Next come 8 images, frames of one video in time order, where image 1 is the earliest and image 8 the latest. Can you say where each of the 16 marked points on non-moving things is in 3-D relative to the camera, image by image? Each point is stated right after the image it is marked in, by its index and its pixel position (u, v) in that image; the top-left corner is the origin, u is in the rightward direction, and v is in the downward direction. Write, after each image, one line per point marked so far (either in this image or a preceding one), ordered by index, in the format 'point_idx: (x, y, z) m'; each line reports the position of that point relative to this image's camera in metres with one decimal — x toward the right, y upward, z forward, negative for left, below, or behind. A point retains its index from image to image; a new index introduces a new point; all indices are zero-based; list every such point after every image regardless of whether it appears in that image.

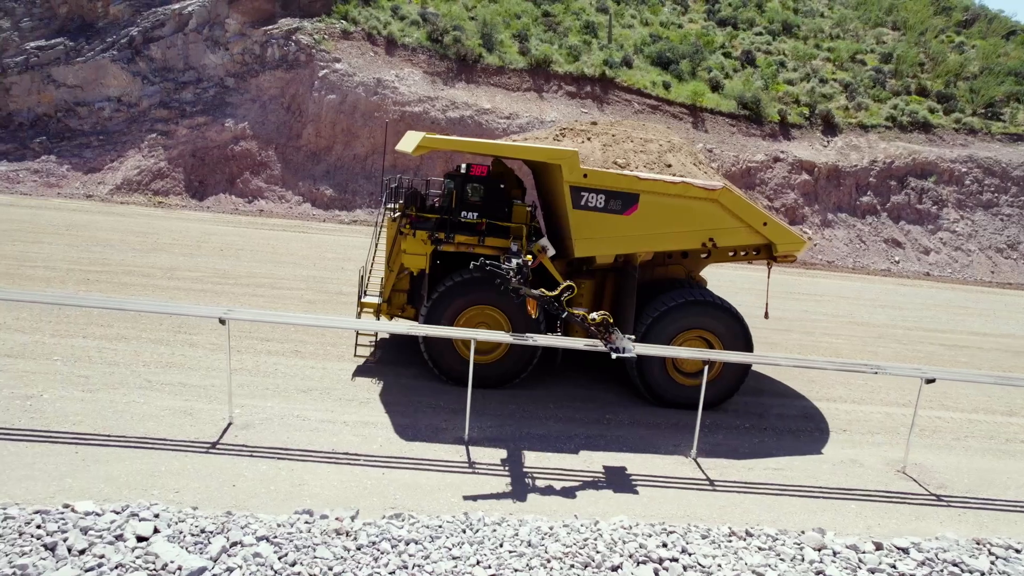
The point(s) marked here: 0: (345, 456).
0: (-0.7, -0.7, +5.6) m
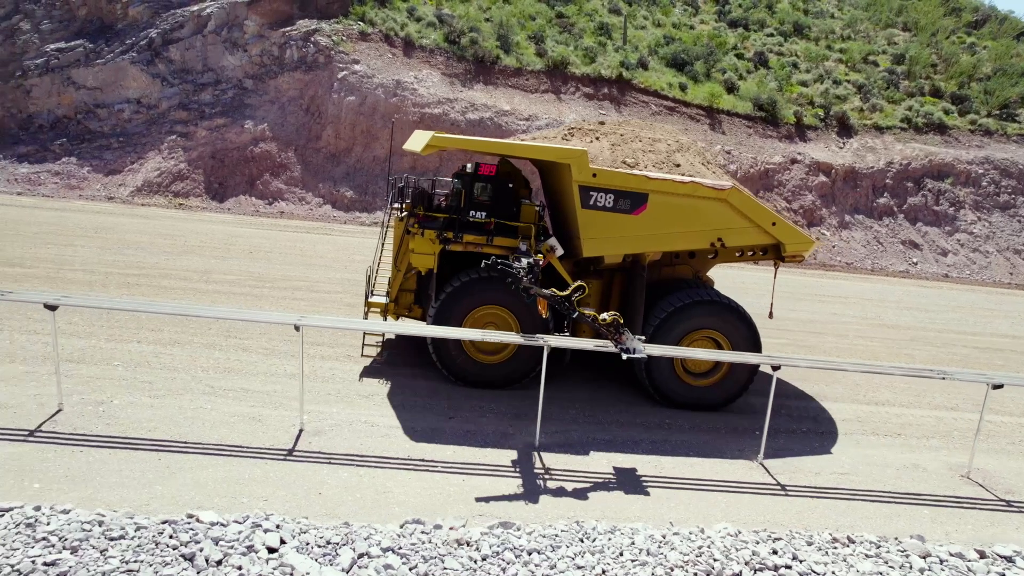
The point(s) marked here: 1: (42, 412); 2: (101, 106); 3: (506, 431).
0: (-0.4, -0.7, +5.6) m
1: (-2.0, -0.5, +5.8) m
2: (-5.7, +2.5, +19.1) m
3: (0.0, -0.7, +6.4) m
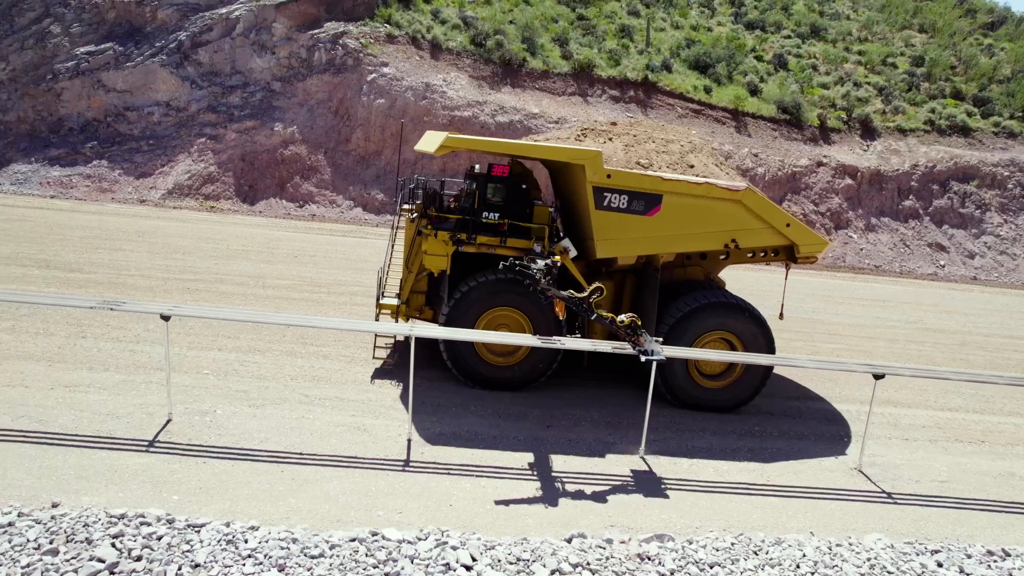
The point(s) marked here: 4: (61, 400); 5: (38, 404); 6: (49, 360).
0: (+0.1, -0.7, +5.6) m
1: (-1.5, -0.6, +5.8) m
2: (-5.3, +2.5, +19.1) m
3: (+0.5, -0.7, +6.5) m
4: (-2.0, -0.5, +6.1) m
5: (-2.0, -0.5, +5.9) m
6: (-2.3, -0.4, +6.9) m
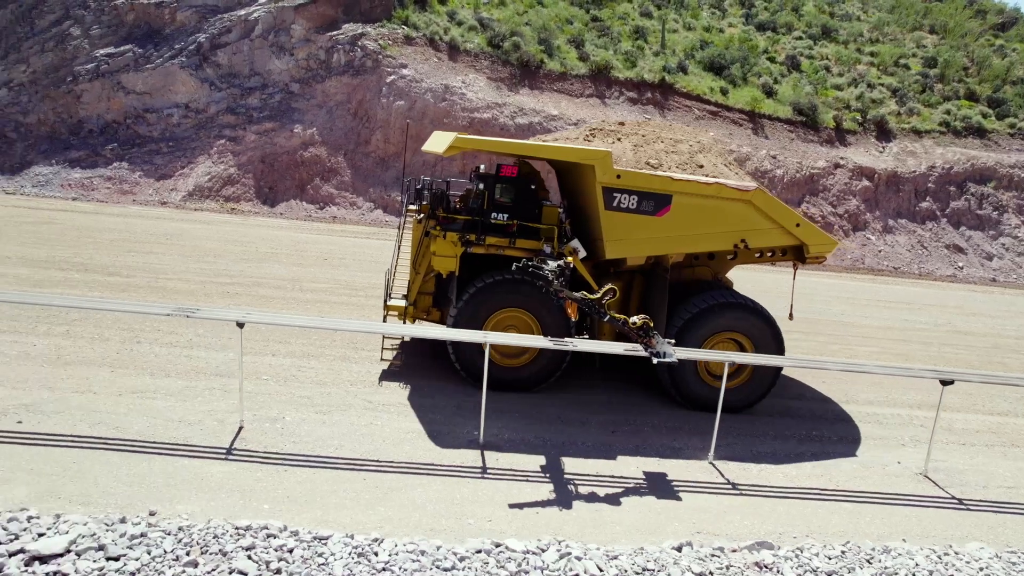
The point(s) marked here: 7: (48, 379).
0: (+0.4, -0.8, +5.6) m
1: (-1.2, -0.6, +5.8) m
2: (-5.0, +2.5, +19.1) m
3: (+0.8, -0.7, +6.5) m
4: (-1.7, -0.5, +6.1) m
5: (-1.7, -0.5, +5.9) m
6: (-2.0, -0.4, +6.9) m
7: (-2.2, -0.4, +6.4) m
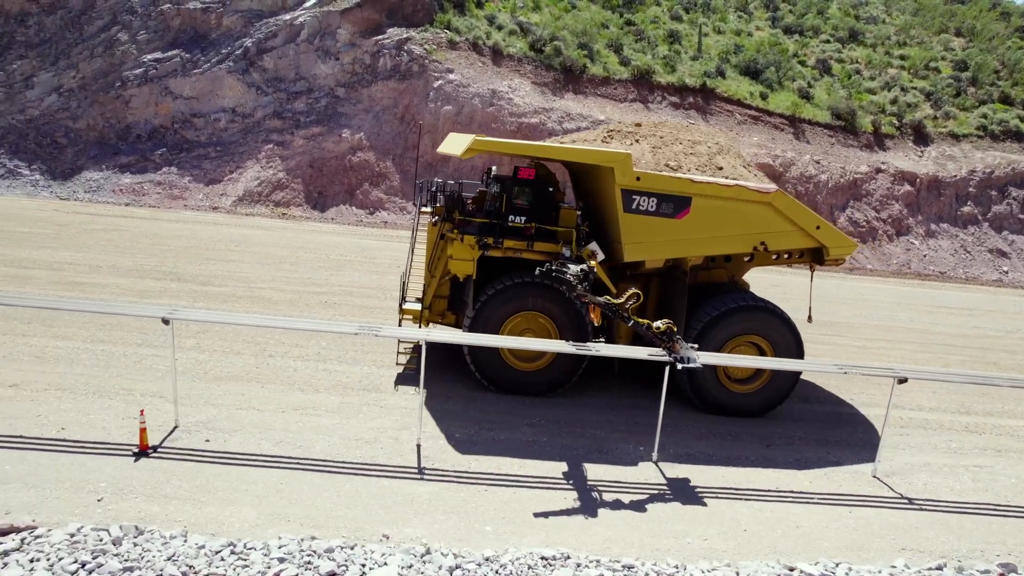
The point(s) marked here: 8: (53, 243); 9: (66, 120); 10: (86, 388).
0: (+1.2, -0.8, +5.6) m
1: (-0.4, -0.7, +5.8) m
2: (-4.4, +2.4, +19.1) m
3: (+1.5, -0.8, +6.5) m
4: (-0.9, -0.6, +6.0) m
5: (-1.0, -0.6, +5.9) m
6: (-1.3, -0.5, +6.9) m
7: (-1.4, -0.5, +6.4) m
8: (-4.1, +0.4, +12.2) m
9: (-6.2, +2.3, +19.2) m
10: (-1.9, -0.5, +6.2) m
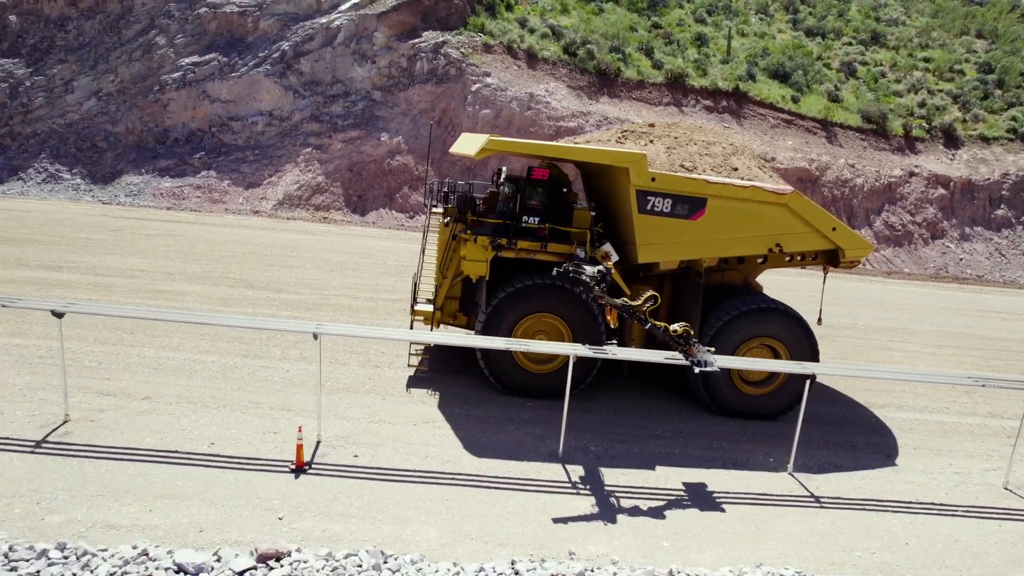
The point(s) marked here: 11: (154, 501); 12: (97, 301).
0: (+1.8, -0.9, +5.6) m
1: (+0.1, -0.7, +5.8) m
2: (-3.8, +2.3, +19.1) m
3: (+2.1, -0.9, +6.5) m
4: (-0.3, -0.6, +6.0) m
5: (-0.4, -0.7, +5.9) m
6: (-0.7, -0.5, +6.9) m
7: (-0.8, -0.6, +6.4) m
8: (-3.5, +0.3, +12.2) m
9: (-5.7, +2.3, +19.1) m
10: (-1.3, -0.5, +6.2) m
11: (-1.2, -0.7, +4.6) m
12: (-2.7, -0.1, +9.0) m
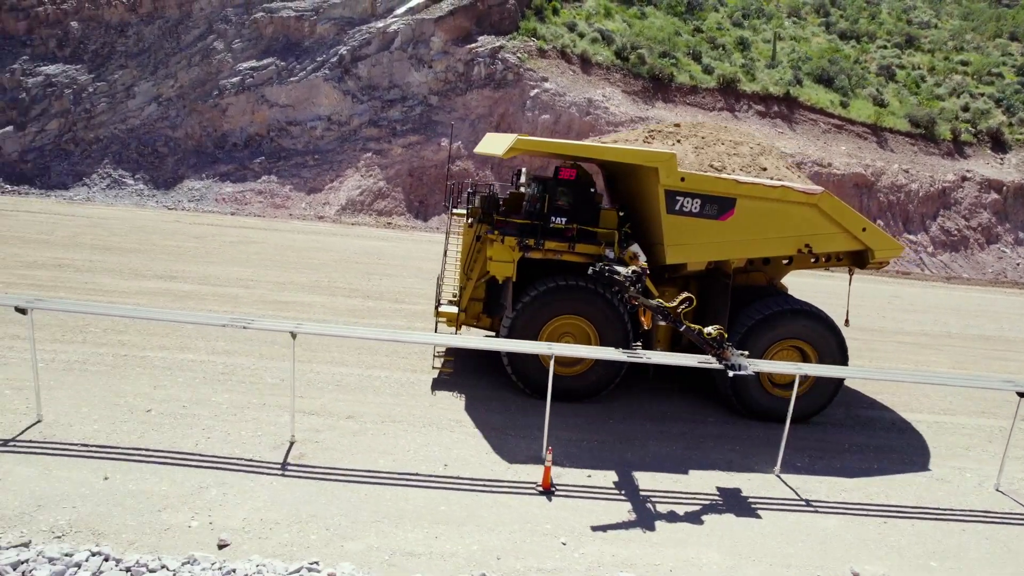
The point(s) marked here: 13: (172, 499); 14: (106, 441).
0: (+2.7, -1.0, +5.7) m
1: (+1.1, -0.8, +5.8) m
2: (-3.0, +2.3, +19.1) m
3: (+3.0, -0.9, +6.5) m
4: (+0.6, -0.7, +6.1) m
5: (+0.5, -0.7, +5.9) m
6: (+0.2, -0.6, +6.9) m
7: (+0.1, -0.6, +6.4) m
8: (-2.6, +0.3, +12.2) m
9: (-4.8, +2.2, +19.1) m
10: (-0.4, -0.6, +6.2) m
11: (-0.3, -0.8, +4.6) m
12: (-1.8, -0.2, +9.0) m
13: (-1.1, -0.7, +4.5) m
14: (-1.5, -0.6, +5.2) m
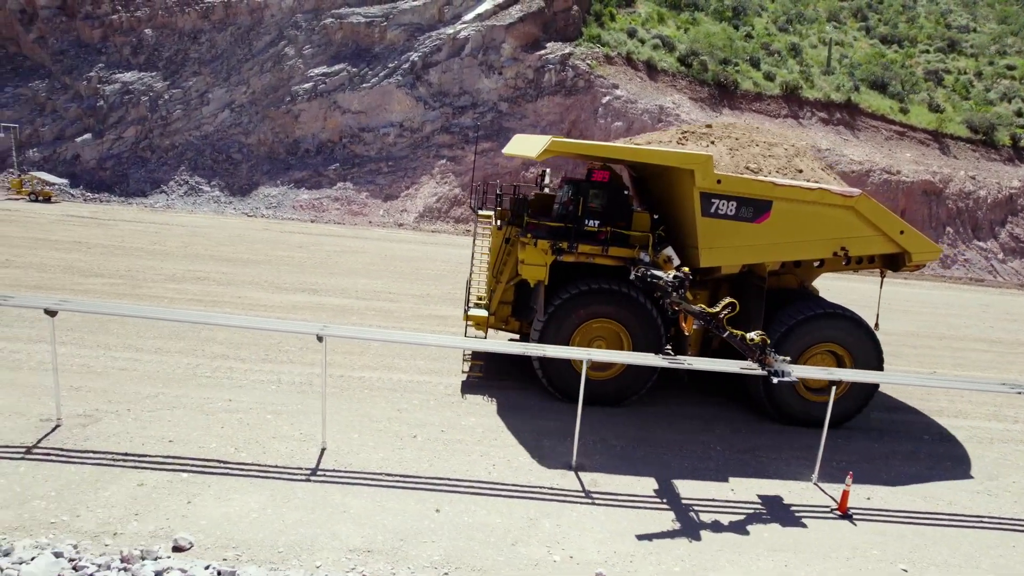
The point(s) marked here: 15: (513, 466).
0: (+3.8, -1.1, +5.7) m
1: (+2.2, -0.9, +5.8) m
2: (-2.0, +2.2, +19.0) m
3: (+4.1, -1.0, +6.5) m
4: (+1.7, -0.8, +6.1) m
5: (+1.7, -0.8, +5.9) m
6: (+1.3, -0.7, +6.9) m
7: (+1.2, -0.7, +6.4) m
8: (-1.6, +0.2, +12.2) m
9: (-3.8, +2.1, +19.1) m
10: (+0.7, -0.7, +6.2) m
11: (+0.9, -0.9, +4.6) m
12: (-0.7, -0.3, +9.0) m
13: (0.0, -0.8, +4.5) m
14: (-0.4, -0.7, +5.2) m
15: (0.0, -0.7, +5.5) m
